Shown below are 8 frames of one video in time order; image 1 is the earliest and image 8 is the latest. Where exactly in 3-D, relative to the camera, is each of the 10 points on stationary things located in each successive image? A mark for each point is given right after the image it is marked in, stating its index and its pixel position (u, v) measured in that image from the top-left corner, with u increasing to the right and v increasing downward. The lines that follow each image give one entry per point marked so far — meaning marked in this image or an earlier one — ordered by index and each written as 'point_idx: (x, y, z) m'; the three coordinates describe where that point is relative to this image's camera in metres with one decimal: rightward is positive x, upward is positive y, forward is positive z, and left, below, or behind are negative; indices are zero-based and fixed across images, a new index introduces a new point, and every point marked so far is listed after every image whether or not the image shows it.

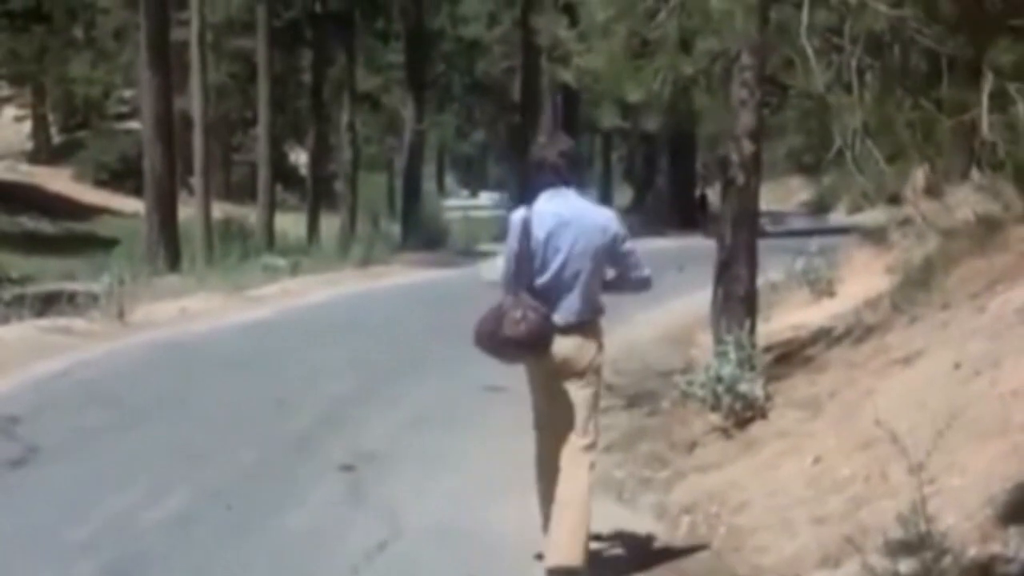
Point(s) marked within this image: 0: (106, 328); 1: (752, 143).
0: (-6.9, -0.6, +18.6) m
1: (+3.4, +2.2, +15.1) m
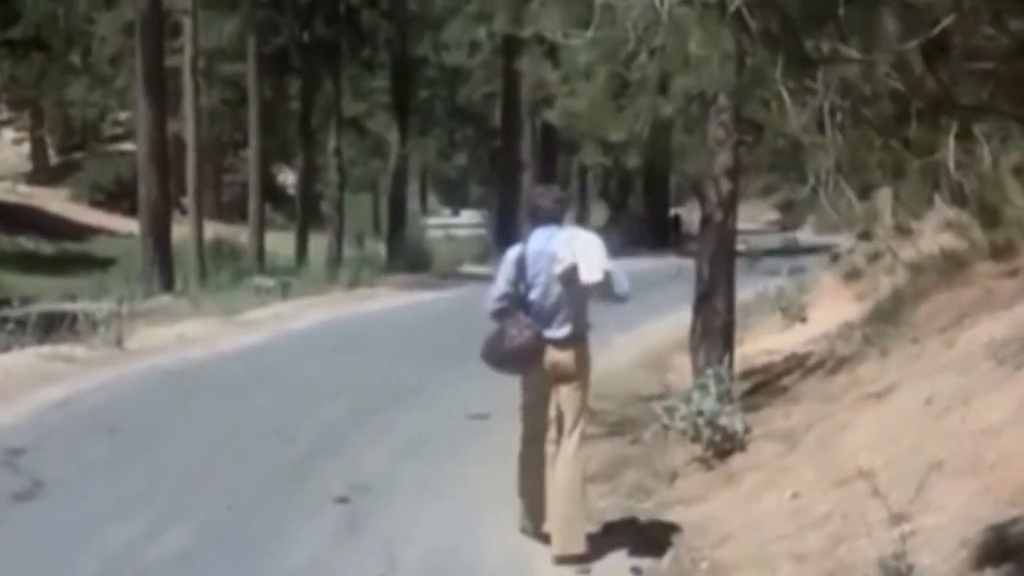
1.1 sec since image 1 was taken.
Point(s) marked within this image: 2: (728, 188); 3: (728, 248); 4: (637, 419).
0: (-7.2, -1.1, +18.8) m
1: (+3.2, +1.7, +15.6) m
2: (+3.3, +1.6, +15.8) m
3: (+3.4, +0.7, +16.2) m
4: (+2.1, -2.2, +17.5) m
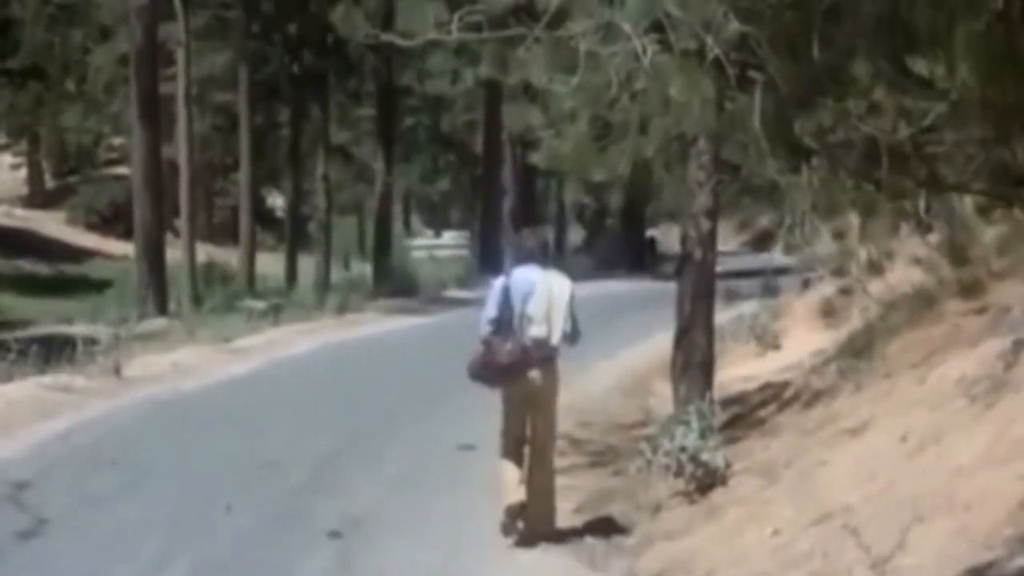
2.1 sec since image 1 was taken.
0: (-7.5, -1.7, +19.0) m
1: (+3.1, +1.1, +16.2) m
2: (+3.1, +1.0, +16.4) m
3: (+3.2, +0.1, +16.8) m
4: (+1.9, -2.8, +18.0) m
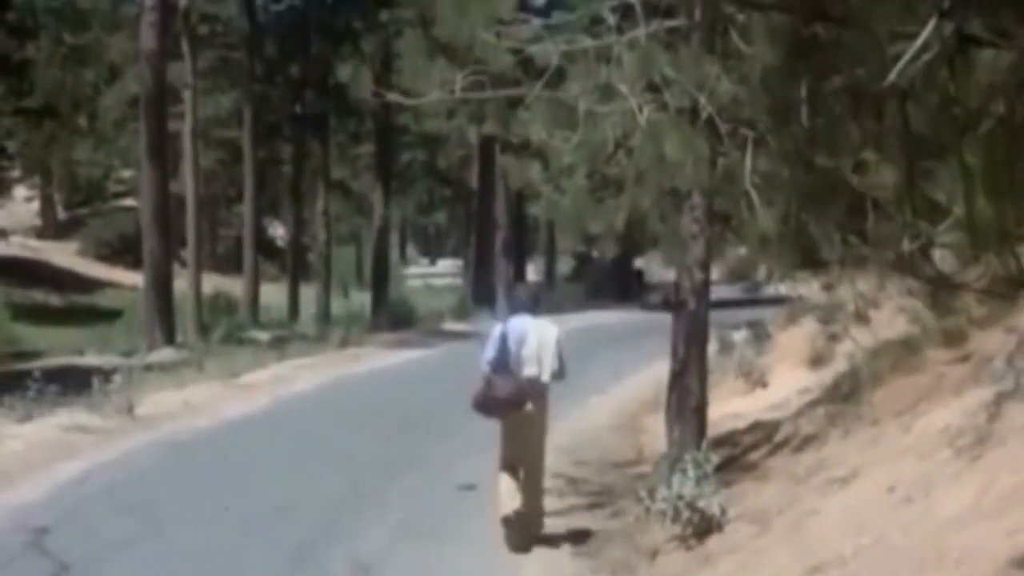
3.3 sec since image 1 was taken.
0: (-7.5, -2.5, +19.5) m
1: (+3.1, +0.3, +16.9) m
2: (+3.1, +0.2, +17.1) m
3: (+3.2, -0.7, +17.4) m
4: (+1.9, -3.6, +18.6) m
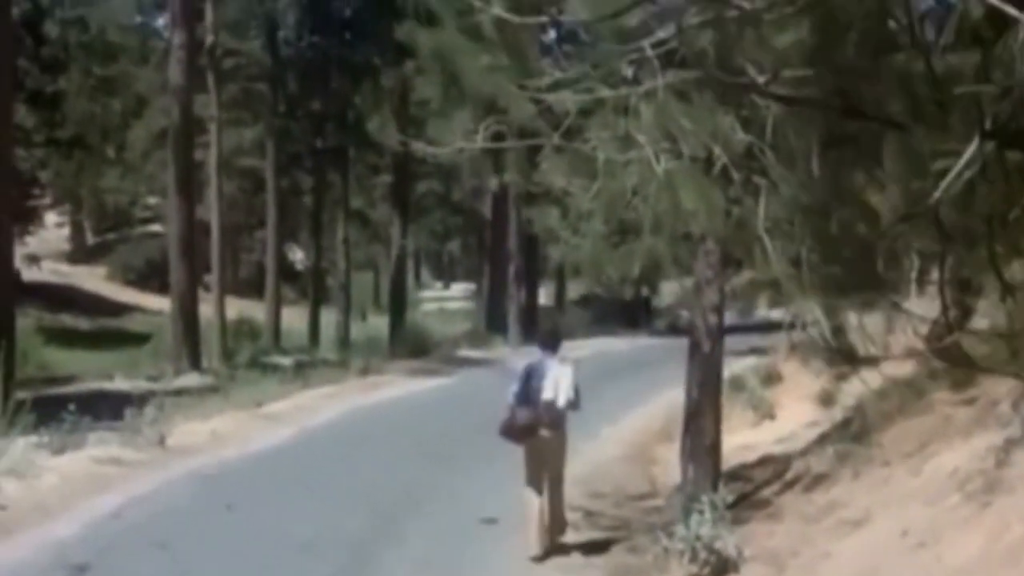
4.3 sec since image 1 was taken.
0: (-7.2, -3.2, +20.0) m
1: (+3.5, -0.5, +17.5) m
2: (+3.5, -0.6, +17.7) m
3: (+3.5, -1.4, +18.0) m
4: (+2.2, -4.3, +19.2) m
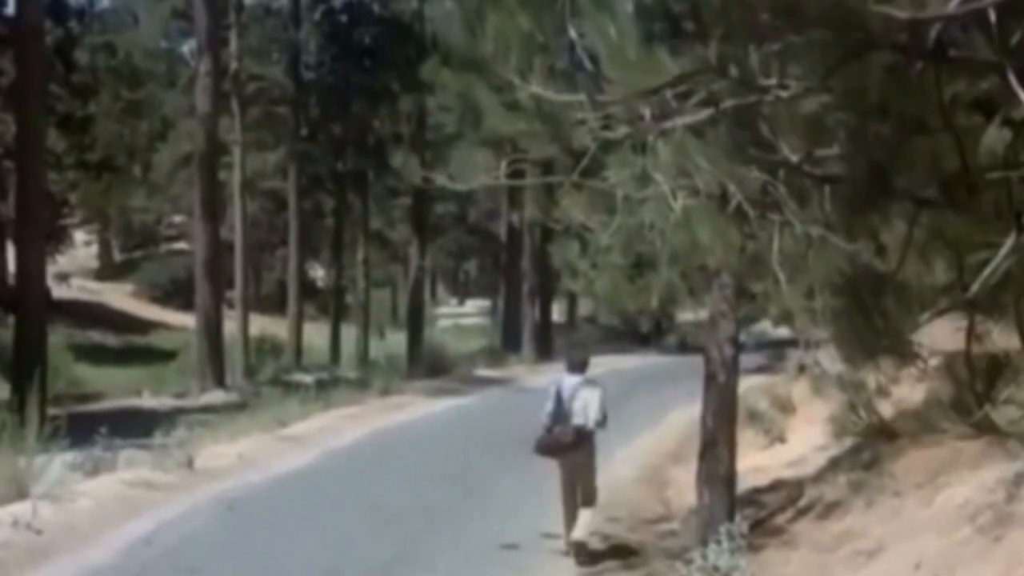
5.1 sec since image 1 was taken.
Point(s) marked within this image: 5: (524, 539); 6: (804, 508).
0: (-6.8, -3.7, +20.5) m
1: (+3.8, -1.0, +17.9) m
2: (+3.9, -1.1, +18.1) m
3: (+3.9, -2.0, +18.5) m
4: (+2.6, -4.9, +19.6) m
5: (+0.2, -4.6, +18.9) m
6: (+5.5, -4.1, +19.5) m
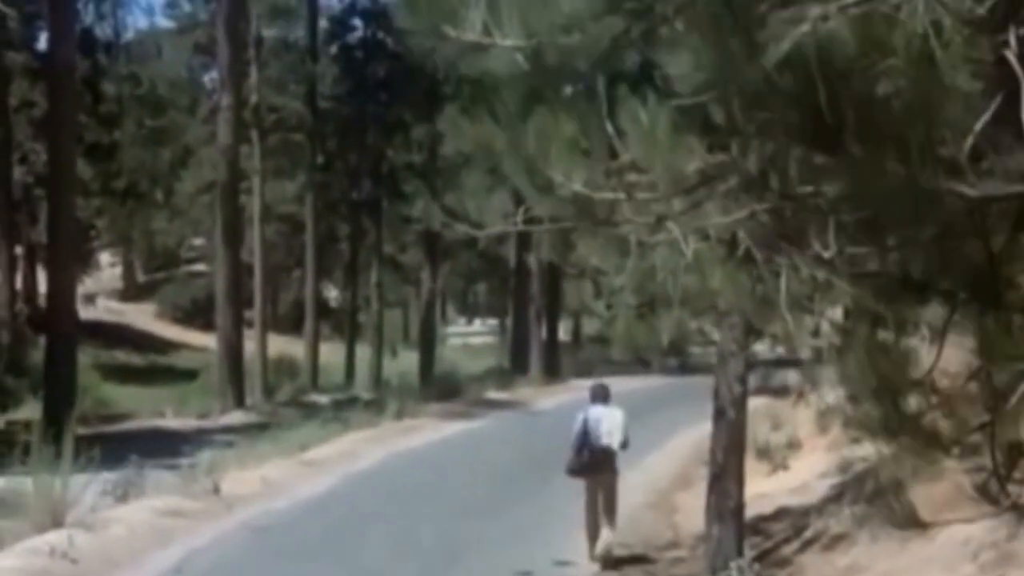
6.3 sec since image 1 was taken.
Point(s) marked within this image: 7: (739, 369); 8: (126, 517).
0: (-6.5, -4.4, +21.2) m
1: (+4.2, -1.8, +18.6) m
2: (+4.2, -1.9, +18.8) m
3: (+4.2, -2.7, +19.1) m
4: (+2.9, -5.6, +20.3) m
5: (+0.5, -5.3, +19.6) m
6: (+5.8, -4.9, +20.2) m
7: (+4.1, -1.5, +18.6) m
8: (-7.4, -4.3, +19.7) m
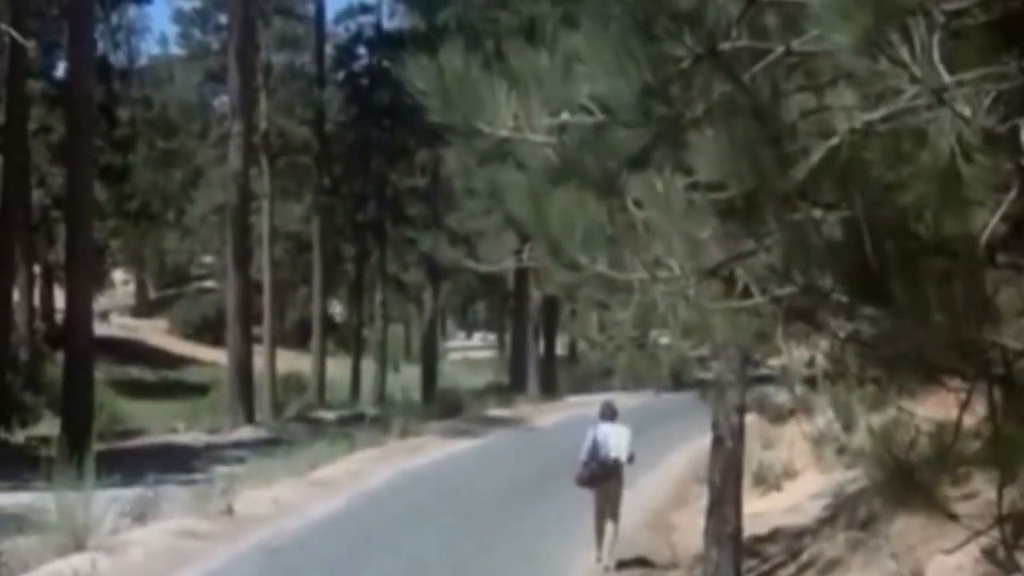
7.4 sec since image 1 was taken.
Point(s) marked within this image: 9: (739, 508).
0: (-6.4, -4.9, +21.9) m
1: (+4.3, -2.4, +19.3) m
2: (+4.3, -2.5, +19.5) m
3: (+4.4, -3.4, +19.8) m
4: (+3.0, -6.3, +21.0) m
5: (+0.6, -5.9, +20.3) m
6: (+5.9, -5.5, +20.9) m
7: (+4.3, -2.1, +19.3) m
8: (-7.3, -4.9, +20.3) m
9: (+4.4, -4.2, +19.9) m
